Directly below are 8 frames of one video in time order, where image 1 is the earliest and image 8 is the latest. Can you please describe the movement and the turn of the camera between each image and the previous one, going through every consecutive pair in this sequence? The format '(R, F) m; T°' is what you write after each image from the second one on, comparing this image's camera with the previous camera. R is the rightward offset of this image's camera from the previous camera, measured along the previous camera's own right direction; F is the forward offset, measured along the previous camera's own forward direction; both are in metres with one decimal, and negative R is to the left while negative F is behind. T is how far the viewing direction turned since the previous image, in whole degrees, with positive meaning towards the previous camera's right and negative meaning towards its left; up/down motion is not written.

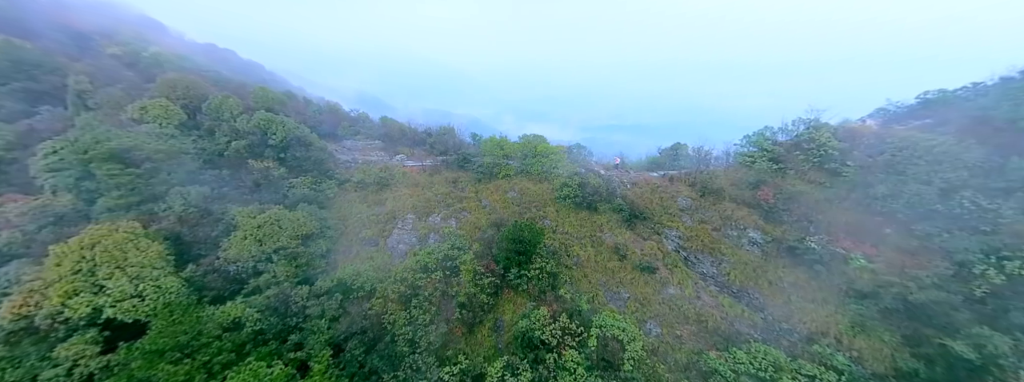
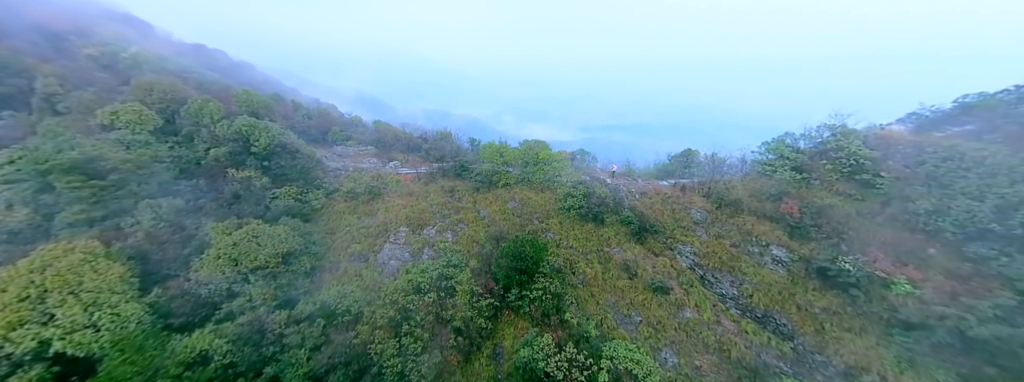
(-0.1, +1.7) m; 0°
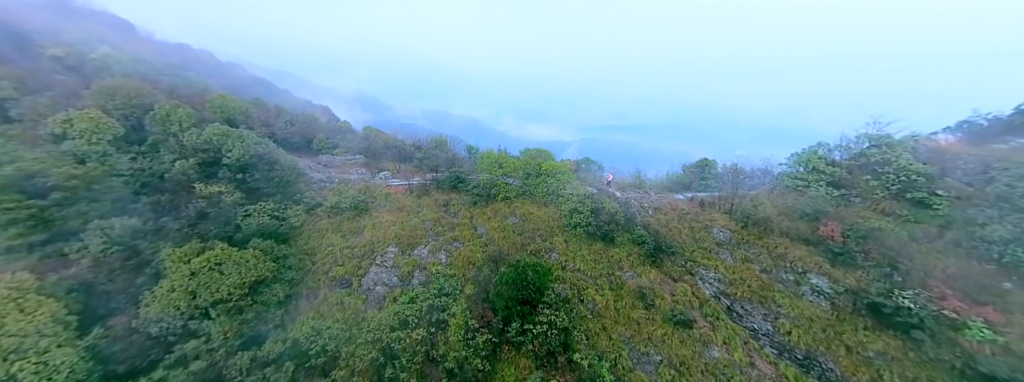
(-0.1, +2.3) m; 0°
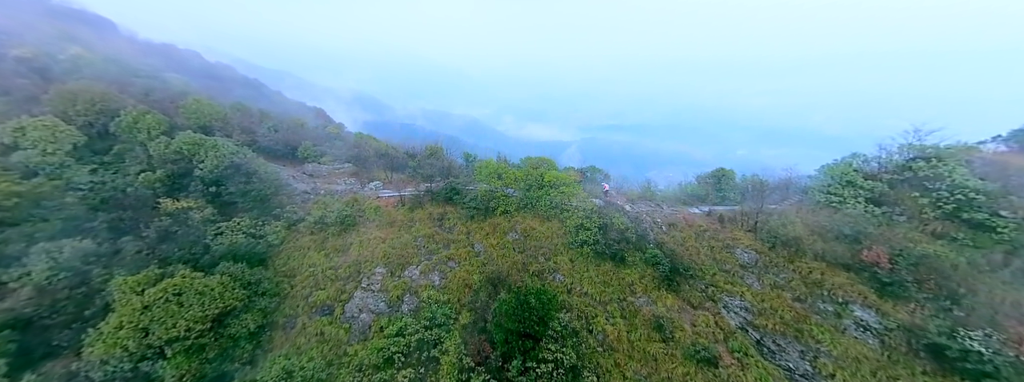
(0.0, +2.0) m; 0°
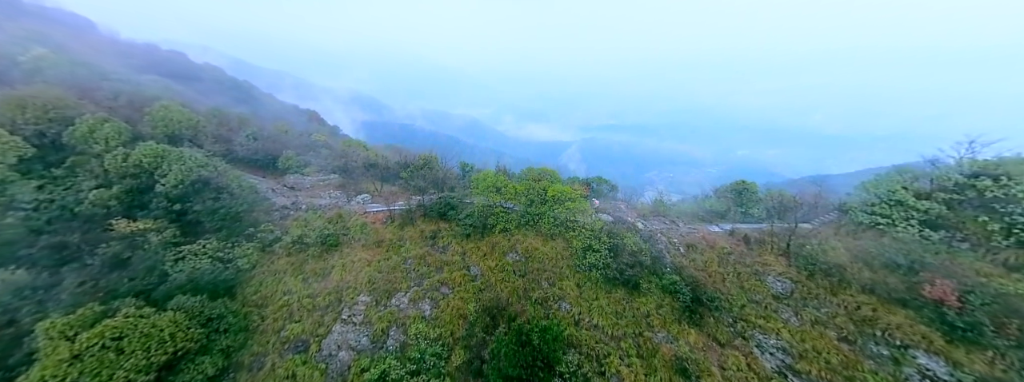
(0.0, +2.1) m; 0°
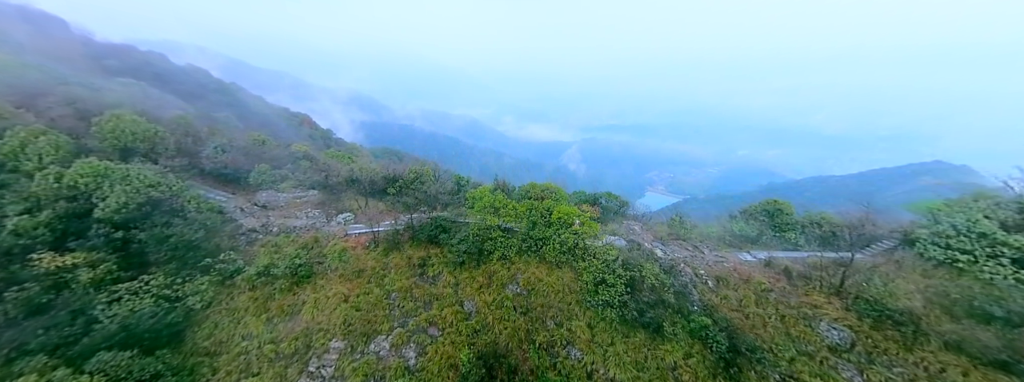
(0.0, +2.6) m; 0°
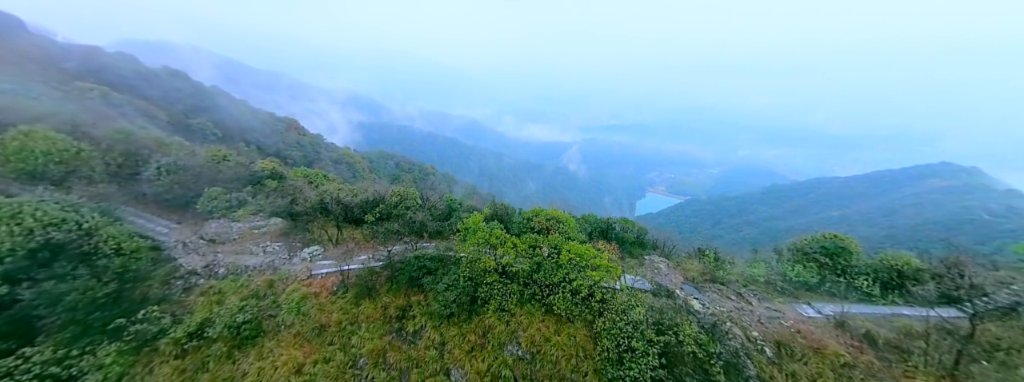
(0.0, +3.5) m; 0°
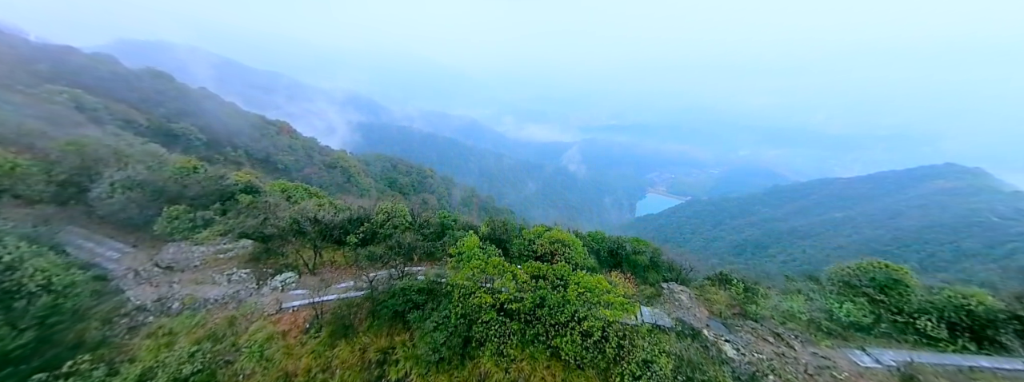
(0.0, +2.1) m; 0°
